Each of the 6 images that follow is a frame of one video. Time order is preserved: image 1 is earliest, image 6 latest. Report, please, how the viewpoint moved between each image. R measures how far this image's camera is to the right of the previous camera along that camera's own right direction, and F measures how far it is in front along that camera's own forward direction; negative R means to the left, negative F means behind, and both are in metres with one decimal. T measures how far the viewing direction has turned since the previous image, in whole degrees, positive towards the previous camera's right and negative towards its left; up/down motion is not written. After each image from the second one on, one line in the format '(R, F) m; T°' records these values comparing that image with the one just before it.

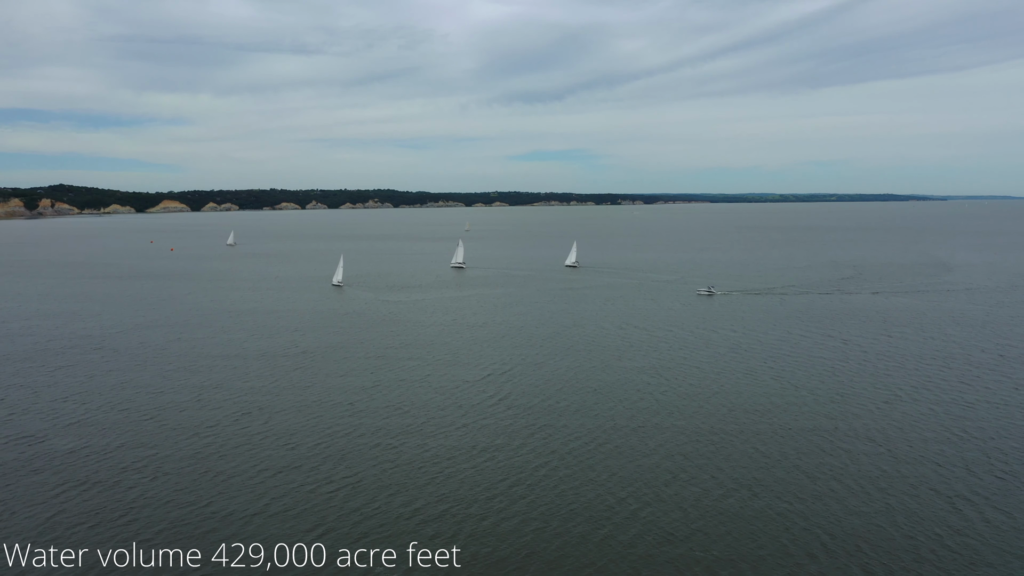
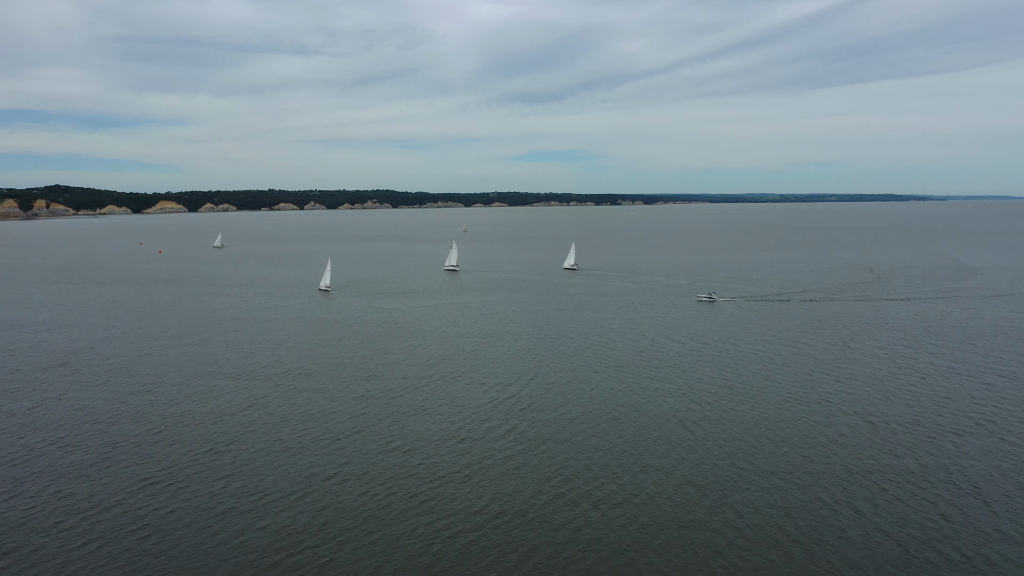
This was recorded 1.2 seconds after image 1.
(-0.4, +3.4) m; 0°
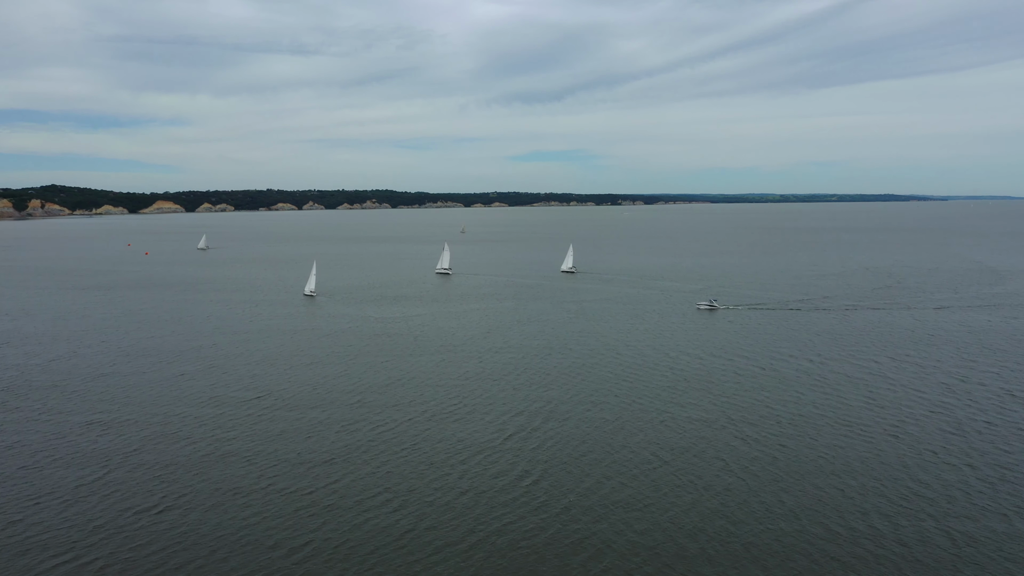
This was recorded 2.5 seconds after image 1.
(0.0, +3.3) m; 0°
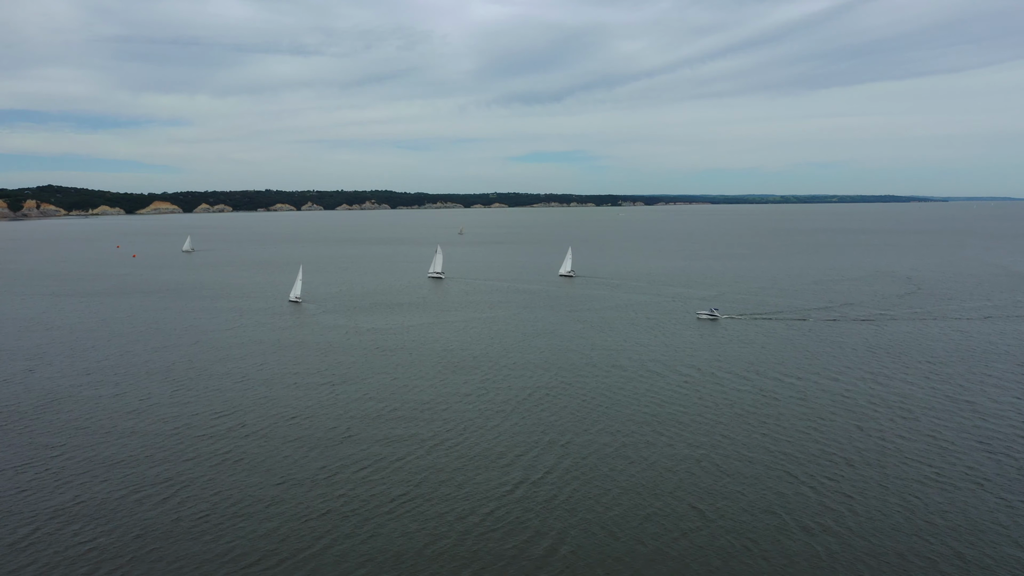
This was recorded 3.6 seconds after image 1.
(0.0, +2.9) m; 0°
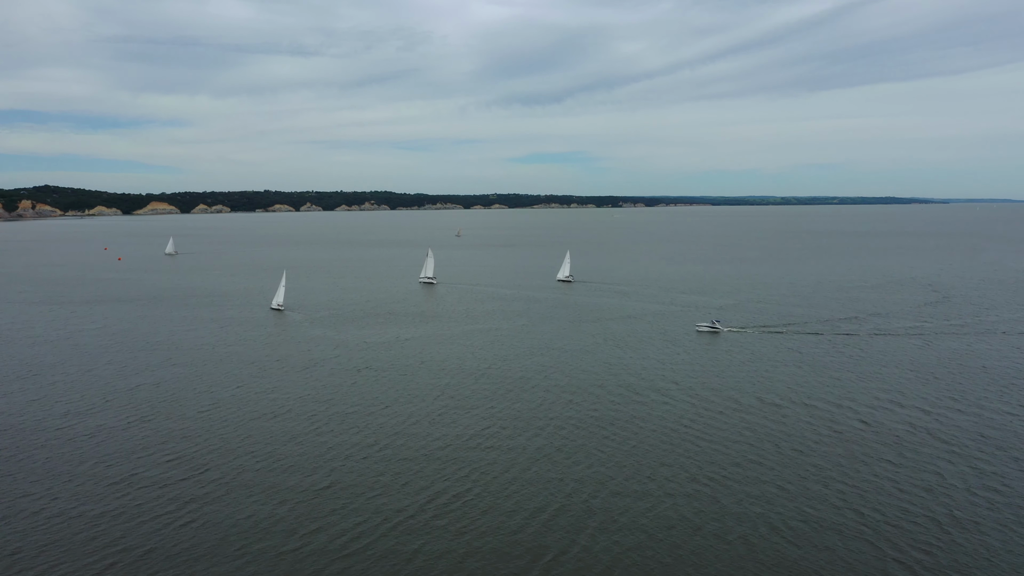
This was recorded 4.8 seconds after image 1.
(0.0, +2.9) m; 0°
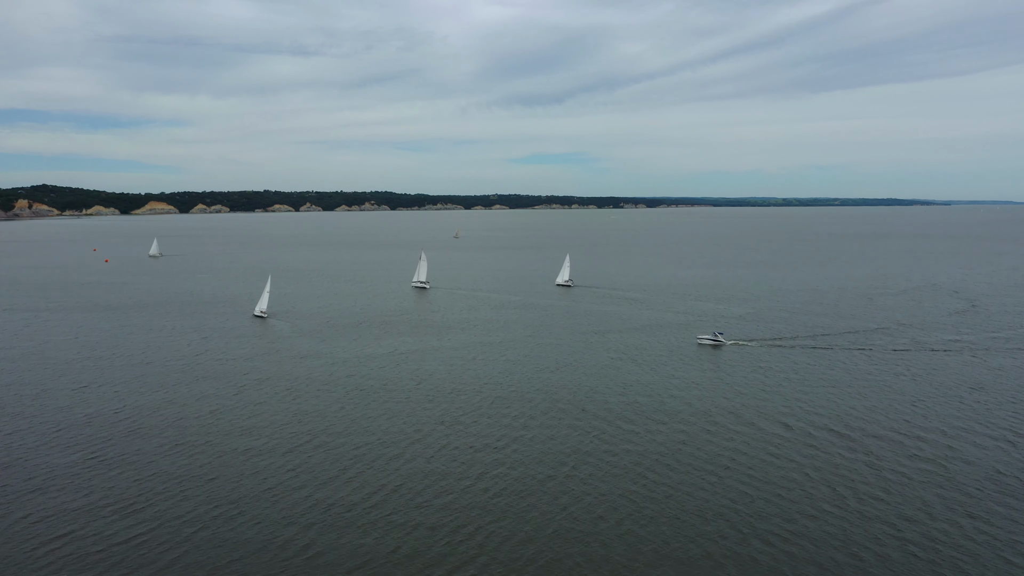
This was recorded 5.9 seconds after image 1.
(0.0, +2.4) m; 0°
